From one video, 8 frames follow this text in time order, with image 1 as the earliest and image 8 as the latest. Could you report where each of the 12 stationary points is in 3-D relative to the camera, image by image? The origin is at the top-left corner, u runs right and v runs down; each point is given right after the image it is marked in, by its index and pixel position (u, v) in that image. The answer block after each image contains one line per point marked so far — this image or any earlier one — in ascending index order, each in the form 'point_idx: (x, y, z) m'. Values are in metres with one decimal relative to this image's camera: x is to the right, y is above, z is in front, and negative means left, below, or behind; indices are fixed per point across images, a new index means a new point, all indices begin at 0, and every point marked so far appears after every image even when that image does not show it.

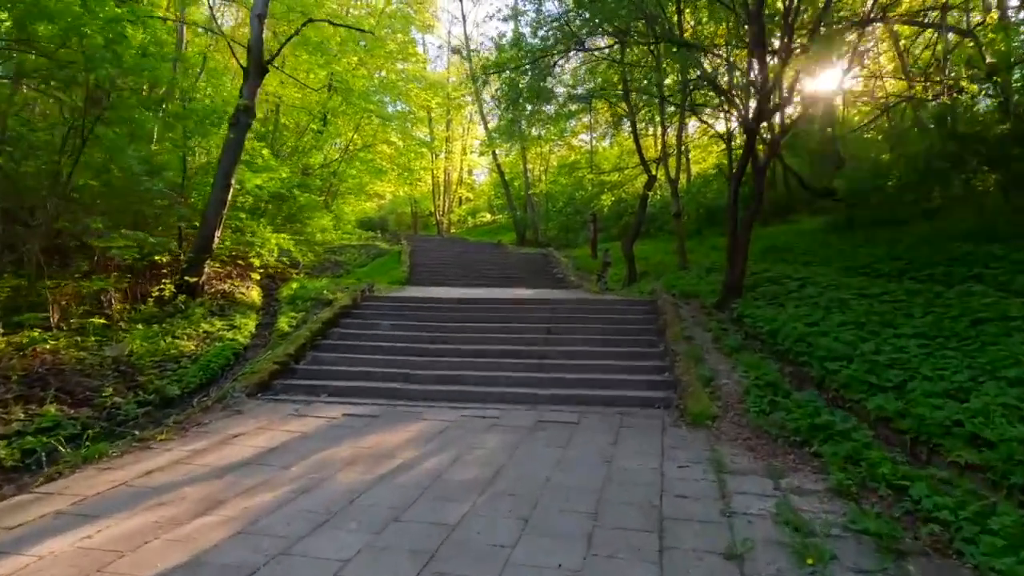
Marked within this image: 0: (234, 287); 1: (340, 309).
0: (-4.3, 0.0, +10.0) m
1: (-2.4, -0.3, +9.0) m
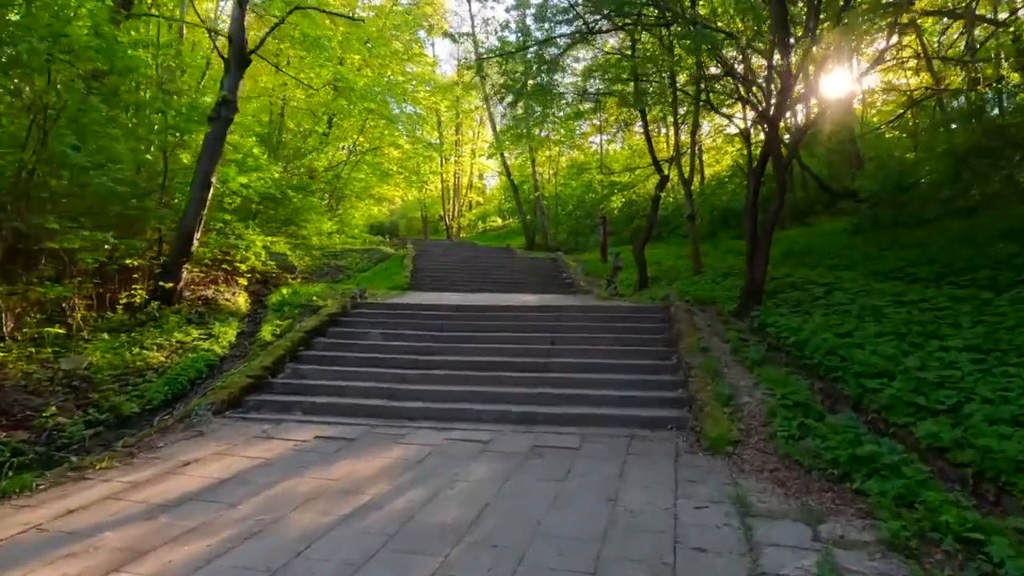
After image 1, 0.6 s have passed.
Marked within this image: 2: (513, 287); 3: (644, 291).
0: (-4.3, -0.1, +9.4) m
1: (-2.4, -0.4, +8.4) m
2: (0.0, 0.0, +16.6) m
3: (+2.6, -0.1, +12.9) m
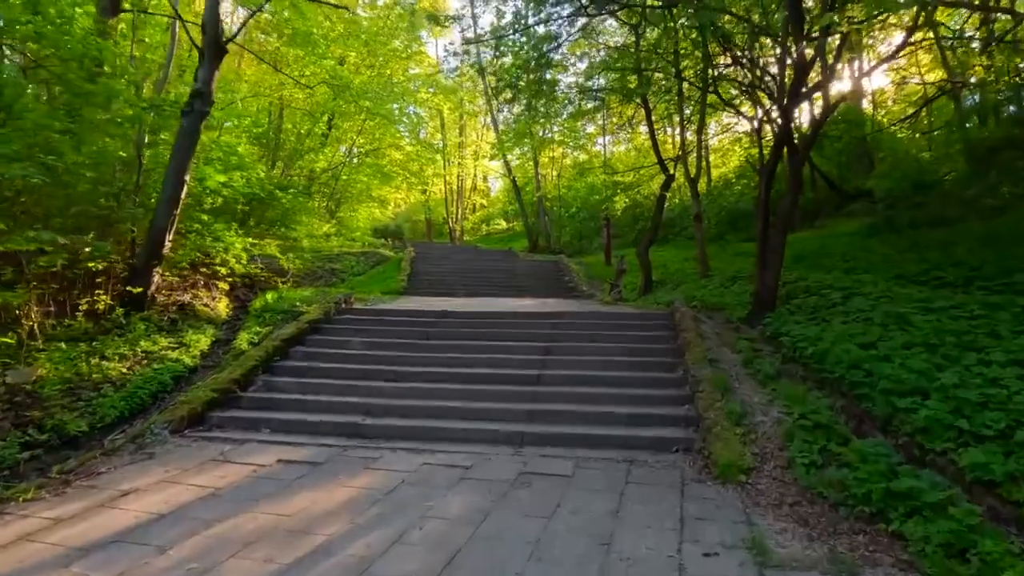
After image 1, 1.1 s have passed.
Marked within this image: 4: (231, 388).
0: (-4.3, -0.2, +8.9) m
1: (-2.4, -0.4, +7.8) m
2: (0.0, -0.1, +16.1) m
3: (+2.6, -0.1, +12.4) m
4: (-2.6, -0.9, +6.1) m
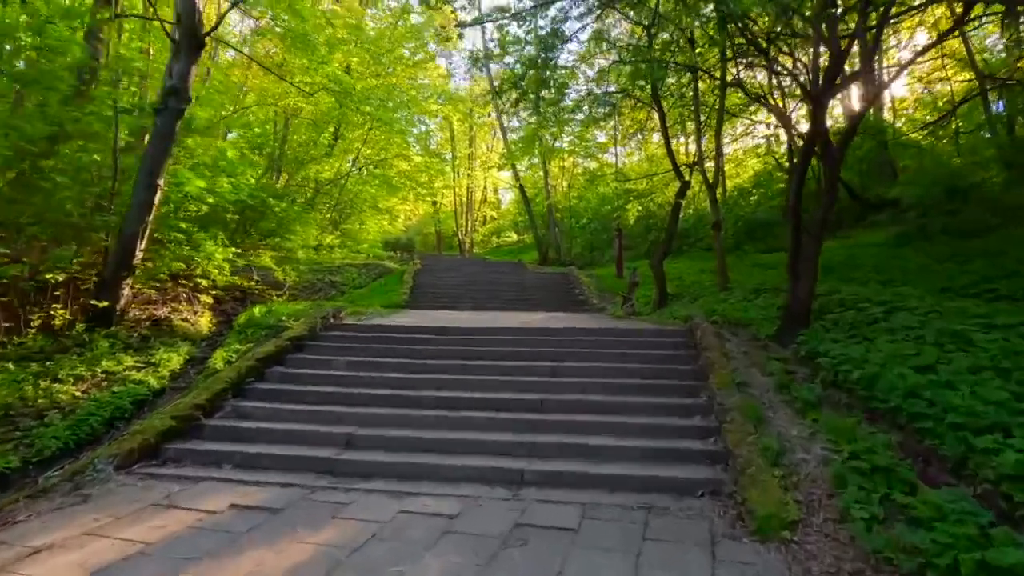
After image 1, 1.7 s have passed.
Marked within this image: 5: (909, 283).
0: (-4.3, -0.3, +8.2) m
1: (-2.4, -0.6, +7.1) m
2: (+0.2, -0.4, +15.3) m
3: (+2.7, -0.4, +11.6) m
4: (-2.6, -1.1, +5.4) m
5: (+4.9, +0.1, +8.0) m
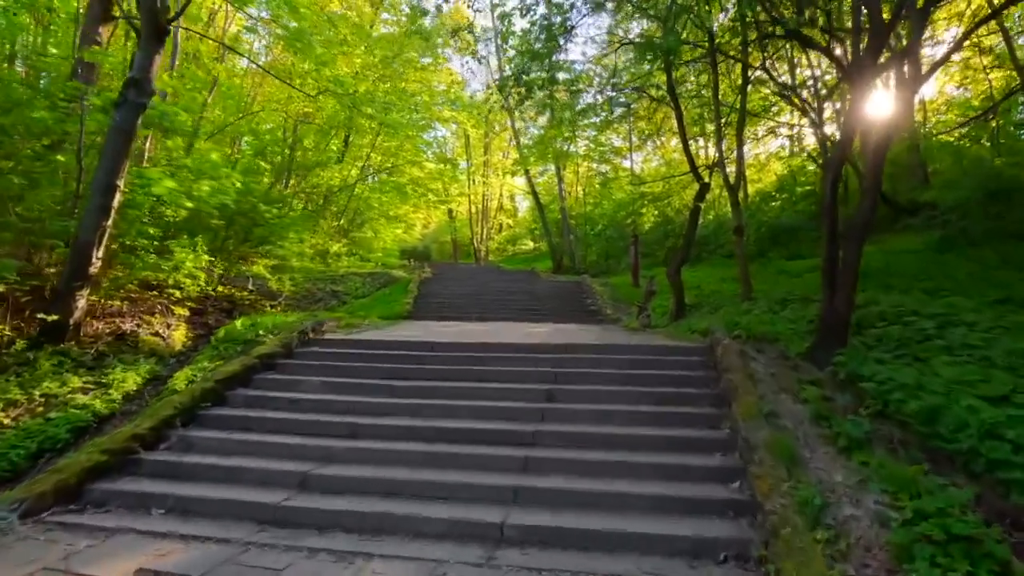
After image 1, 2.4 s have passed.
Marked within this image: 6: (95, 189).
0: (-4.3, -0.5, +7.5) m
1: (-2.5, -0.7, +6.4) m
2: (+0.4, -0.6, +14.5) m
3: (+2.8, -0.5, +10.7) m
4: (-2.7, -1.1, +4.7) m
5: (+4.8, -0.1, +7.1) m
6: (-4.1, +1.0, +6.4) m
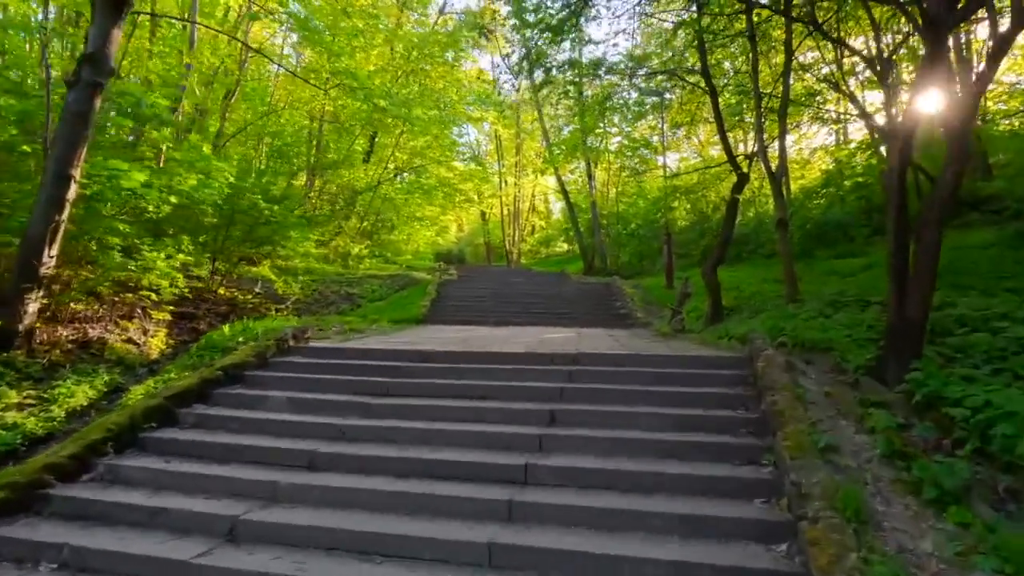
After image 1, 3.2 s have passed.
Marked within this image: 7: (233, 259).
0: (-4.2, -0.5, +6.9) m
1: (-2.5, -0.7, +5.6) m
2: (+0.9, -0.6, +13.5) m
3: (+3.0, -0.6, +9.6) m
4: (-2.8, -1.1, +3.9) m
5: (+4.9, 0.0, +5.9) m
6: (-4.1, +1.0, +5.8) m
7: (-4.5, +0.5, +10.6) m
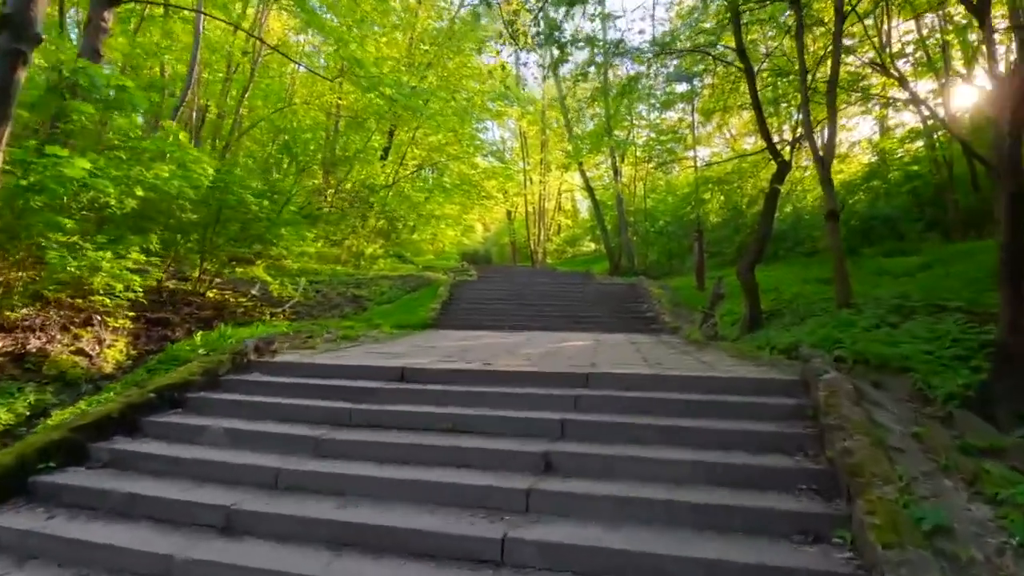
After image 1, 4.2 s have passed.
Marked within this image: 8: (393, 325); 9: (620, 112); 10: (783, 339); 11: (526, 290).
0: (-4.2, -0.5, +6.0) m
1: (-2.5, -0.7, +4.7) m
2: (+1.2, -0.7, +12.4) m
3: (+3.1, -0.6, +8.4) m
4: (-2.9, -1.2, +3.0) m
5: (+4.8, -0.1, +4.6) m
6: (-4.1, +0.9, +4.9) m
7: (-4.3, +0.4, +9.7) m
8: (-2.0, -0.6, +11.2) m
9: (+2.7, +4.4, +16.5) m
10: (+2.8, -0.5, +6.8) m
11: (+0.3, -0.1, +15.3) m
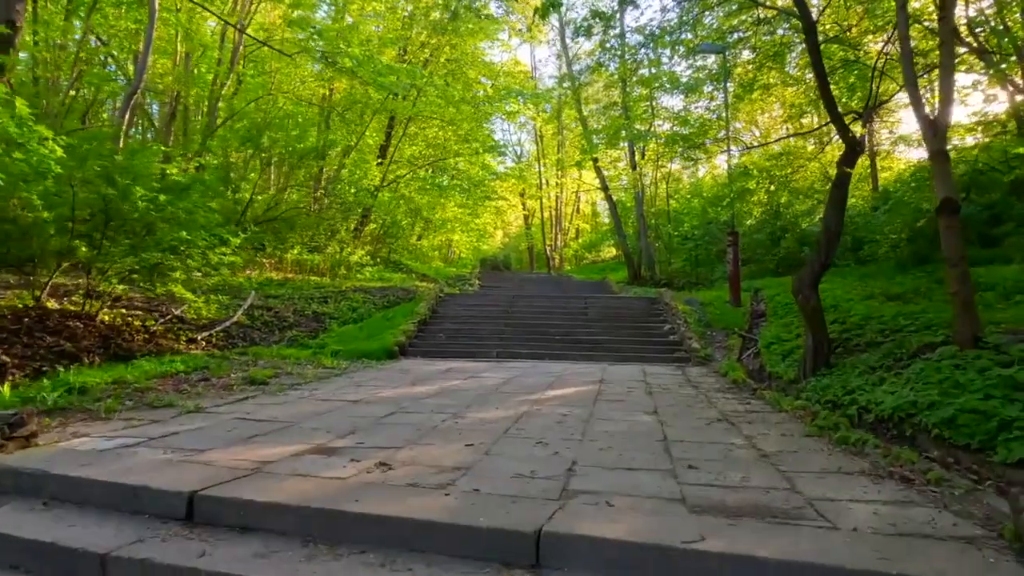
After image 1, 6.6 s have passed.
0: (-4.6, -0.7, +3.7) m
1: (-2.9, -0.9, +2.3) m
2: (+1.0, -0.9, +10.0) m
3: (+2.8, -0.8, +5.9) m
4: (-3.4, -1.4, +0.7) m
5: (+4.4, -0.3, +2.1) m
6: (-4.5, +0.7, +2.6) m
7: (-4.6, +0.2, +7.5) m
8: (-2.2, -0.8, +8.8) m
9: (+2.7, +4.1, +14.0) m
10: (+2.4, -0.7, +4.2) m
11: (+0.2, -0.4, +12.9) m
